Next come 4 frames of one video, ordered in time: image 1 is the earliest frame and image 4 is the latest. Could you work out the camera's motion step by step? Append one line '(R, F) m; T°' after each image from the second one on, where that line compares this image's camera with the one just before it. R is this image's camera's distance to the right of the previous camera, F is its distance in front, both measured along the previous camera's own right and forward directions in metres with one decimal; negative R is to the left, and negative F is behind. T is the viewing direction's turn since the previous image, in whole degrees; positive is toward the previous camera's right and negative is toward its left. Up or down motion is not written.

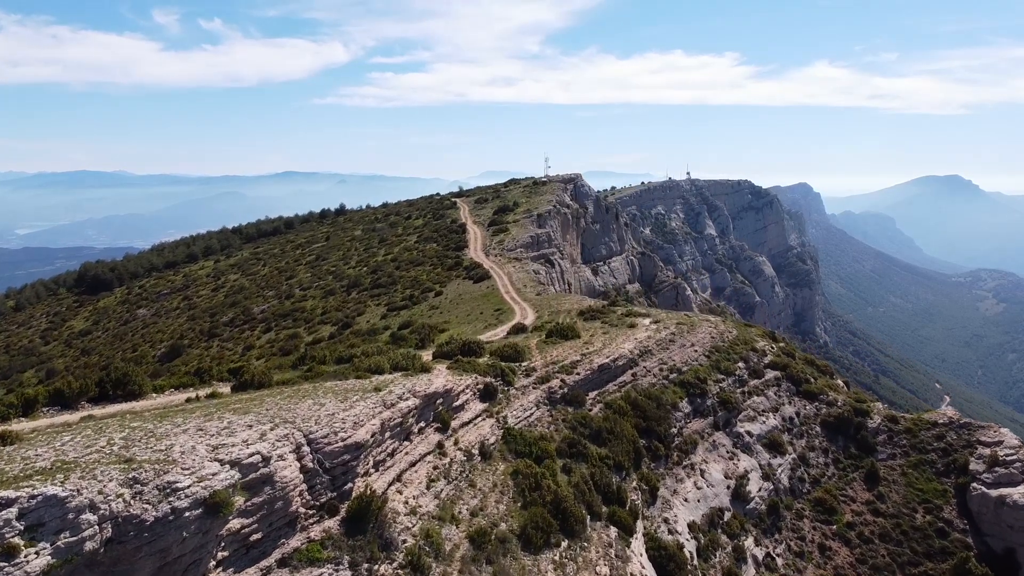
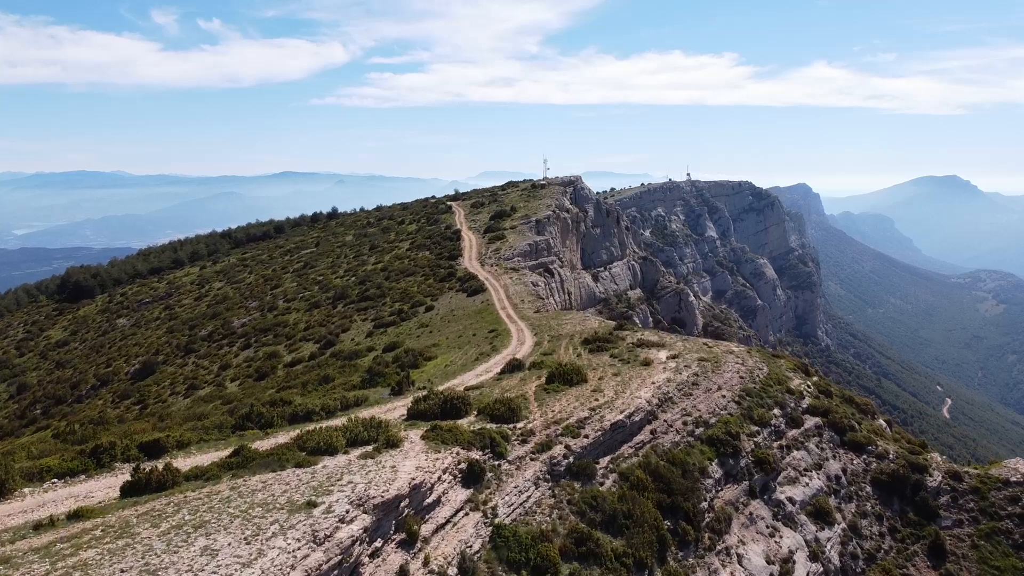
(+0.2, +3.5) m; 0°
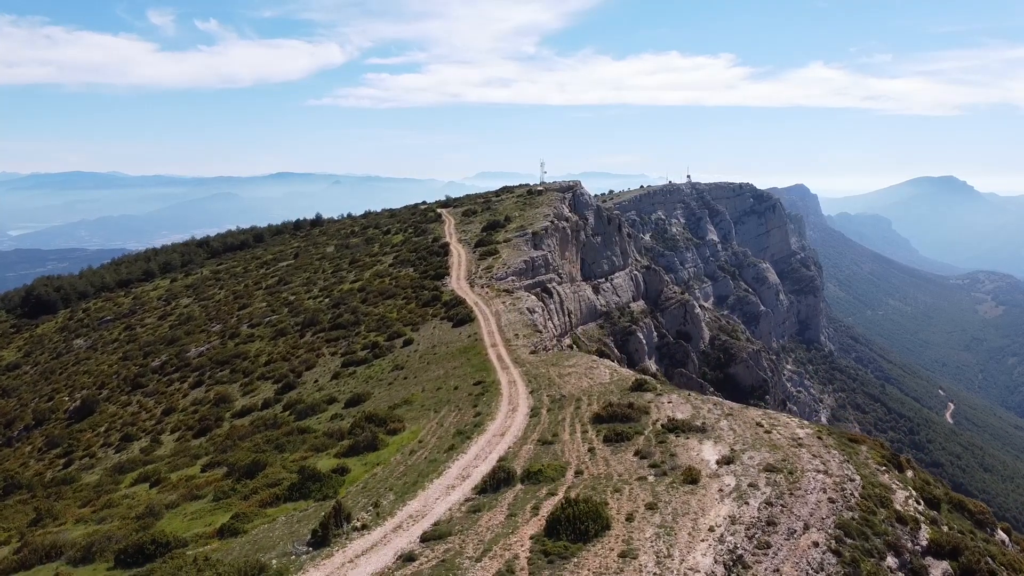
(+0.3, +6.5) m; 0°
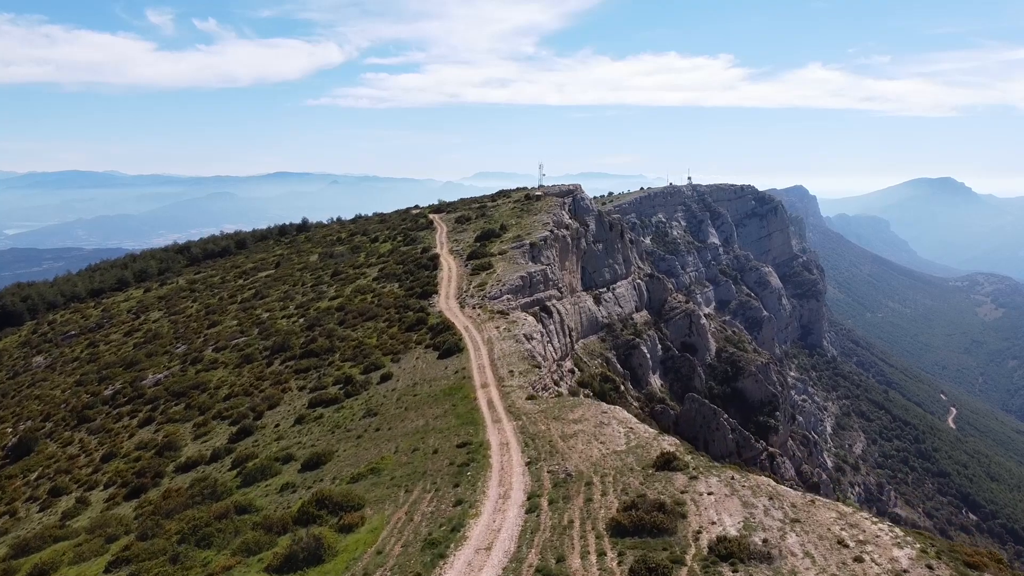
(+0.2, +5.2) m; 0°
